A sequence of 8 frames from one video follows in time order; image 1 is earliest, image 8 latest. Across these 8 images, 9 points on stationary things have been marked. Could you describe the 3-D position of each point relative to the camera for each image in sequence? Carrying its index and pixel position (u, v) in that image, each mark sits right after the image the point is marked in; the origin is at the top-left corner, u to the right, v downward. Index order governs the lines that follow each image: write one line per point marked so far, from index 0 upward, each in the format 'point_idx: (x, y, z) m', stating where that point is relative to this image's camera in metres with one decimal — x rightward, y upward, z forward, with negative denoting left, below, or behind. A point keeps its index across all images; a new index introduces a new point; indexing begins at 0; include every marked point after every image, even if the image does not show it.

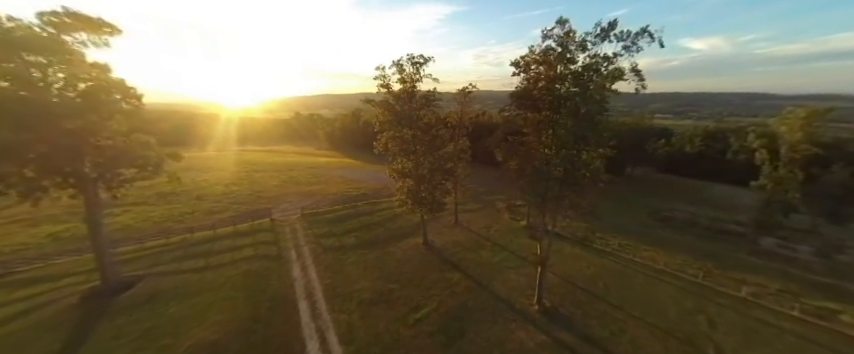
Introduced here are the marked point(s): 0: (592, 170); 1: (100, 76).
0: (+7.6, +0.3, +12.0) m
1: (-20.5, +6.3, +16.5) m
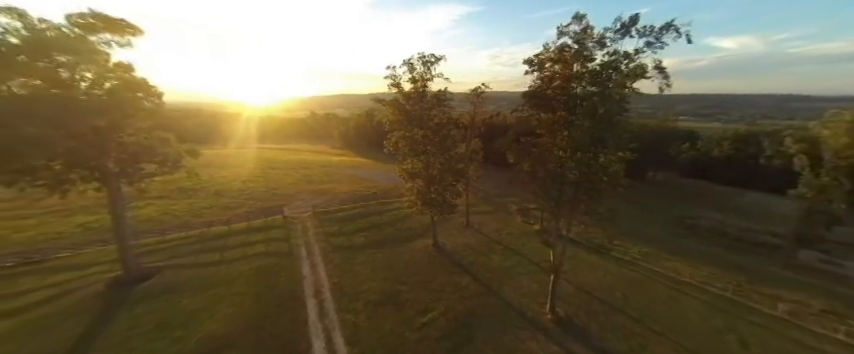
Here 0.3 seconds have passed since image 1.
0: (+8.0, +0.1, +11.3) m
1: (-19.7, +6.6, +17.1) m
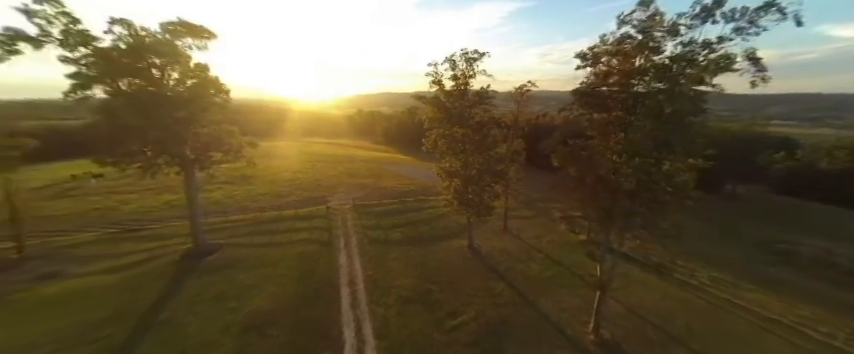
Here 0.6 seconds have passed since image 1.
0: (+9.4, -0.3, +9.7) m
1: (-16.8, +7.6, +19.6) m
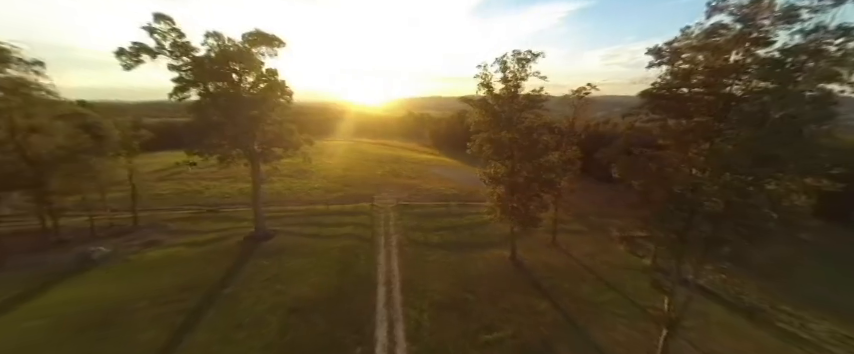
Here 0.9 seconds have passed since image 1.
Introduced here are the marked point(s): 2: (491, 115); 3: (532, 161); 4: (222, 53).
0: (+10.6, -1.0, +7.7) m
1: (-13.0, +8.2, +21.9) m
2: (+4.8, +4.7, +19.7) m
3: (+7.9, +1.2, +19.5) m
4: (-15.3, +9.3, +19.6) m
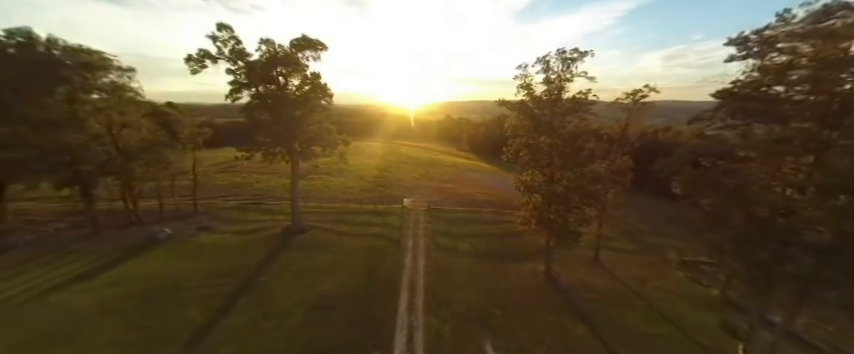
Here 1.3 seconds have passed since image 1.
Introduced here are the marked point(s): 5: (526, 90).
0: (+11.0, -1.6, +5.6) m
1: (-9.9, +8.5, +23.0) m
2: (+7.2, +4.1, +18.3) m
3: (+10.0, +0.5, +17.7) m
4: (-12.5, +9.7, +21.1) m
5: (+7.2, +6.3, +18.8) m
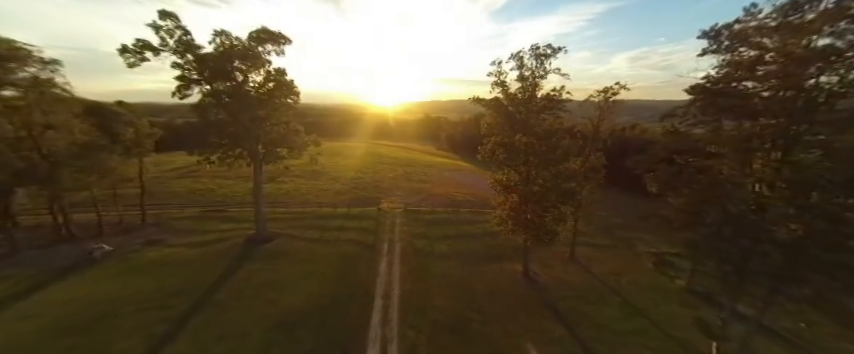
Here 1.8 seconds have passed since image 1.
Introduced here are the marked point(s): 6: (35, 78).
0: (+10.2, -1.5, +5.5) m
1: (-12.2, +8.1, +21.3) m
2: (+5.3, +4.2, +17.9) m
3: (+8.2, +0.6, +17.5) m
4: (-14.6, +9.3, +19.1) m
5: (+5.2, +6.3, +18.4) m
6: (-28.9, +7.4, +19.2) m
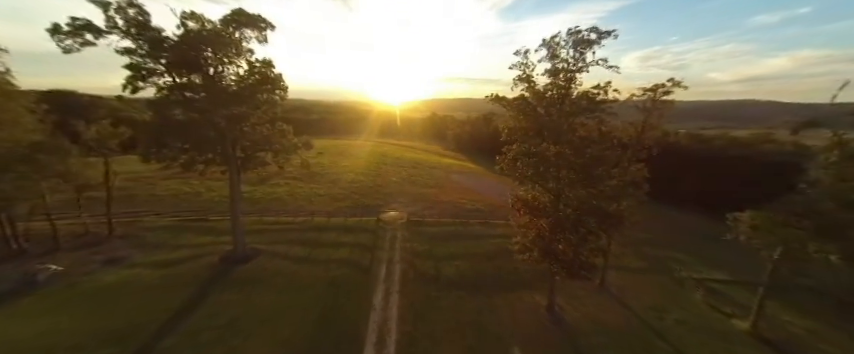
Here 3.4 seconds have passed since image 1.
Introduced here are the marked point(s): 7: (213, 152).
0: (+10.2, -2.7, +1.9) m
1: (-11.7, +7.5, +18.0) m
2: (+5.7, +3.2, +14.3) m
3: (+8.6, -0.4, +13.8) m
4: (-14.1, +8.6, +15.9) m
5: (+5.6, +5.4, +14.7) m
6: (-28.4, +6.9, +16.3) m
7: (-14.6, +1.9, +18.1) m
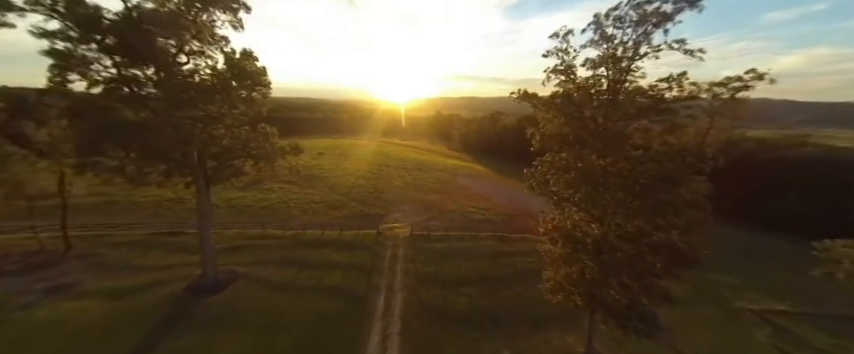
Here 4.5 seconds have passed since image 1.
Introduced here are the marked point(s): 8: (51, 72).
0: (+10.3, -3.7, -1.6) m
1: (-11.2, +6.7, +14.9) m
2: (+6.1, +2.3, +10.9) m
3: (+8.9, -1.3, +10.4) m
4: (-13.7, +7.9, +12.8) m
5: (+6.0, +4.5, +11.3) m
6: (-28.0, +6.3, +13.4) m
7: (-14.1, +1.1, +15.0) m
8: (-15.8, +4.5, +11.0) m
